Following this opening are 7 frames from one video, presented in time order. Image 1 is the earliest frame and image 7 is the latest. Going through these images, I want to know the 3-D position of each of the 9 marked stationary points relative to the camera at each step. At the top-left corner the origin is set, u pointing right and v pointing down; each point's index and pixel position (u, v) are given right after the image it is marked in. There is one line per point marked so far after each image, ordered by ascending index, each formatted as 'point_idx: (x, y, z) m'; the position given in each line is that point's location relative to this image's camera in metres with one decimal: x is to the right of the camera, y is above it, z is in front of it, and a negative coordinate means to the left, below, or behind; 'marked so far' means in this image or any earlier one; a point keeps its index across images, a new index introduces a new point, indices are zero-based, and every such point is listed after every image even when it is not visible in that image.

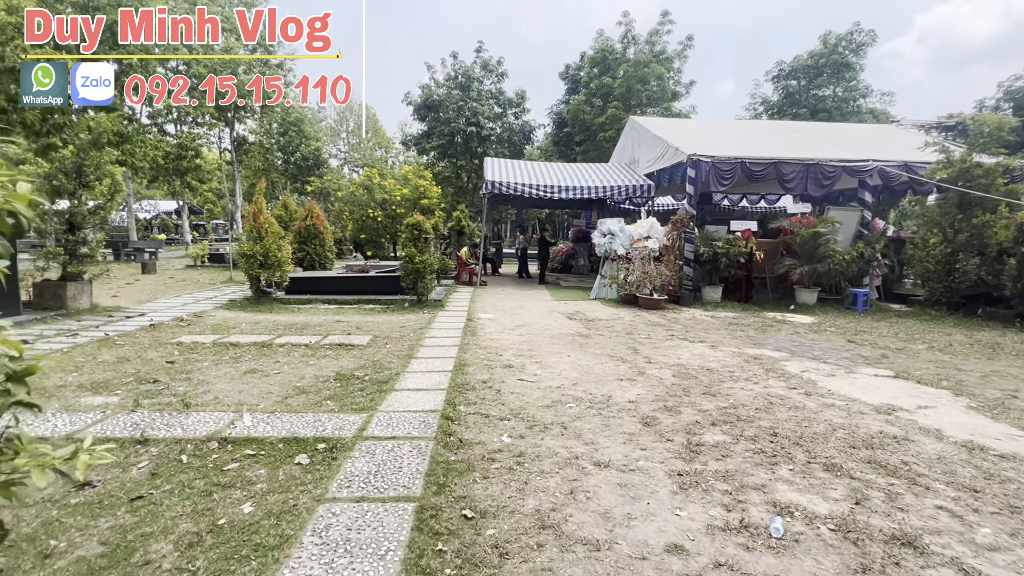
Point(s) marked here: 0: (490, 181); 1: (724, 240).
0: (-0.5, +2.2, +10.5) m
1: (+3.6, +0.8, +8.6) m
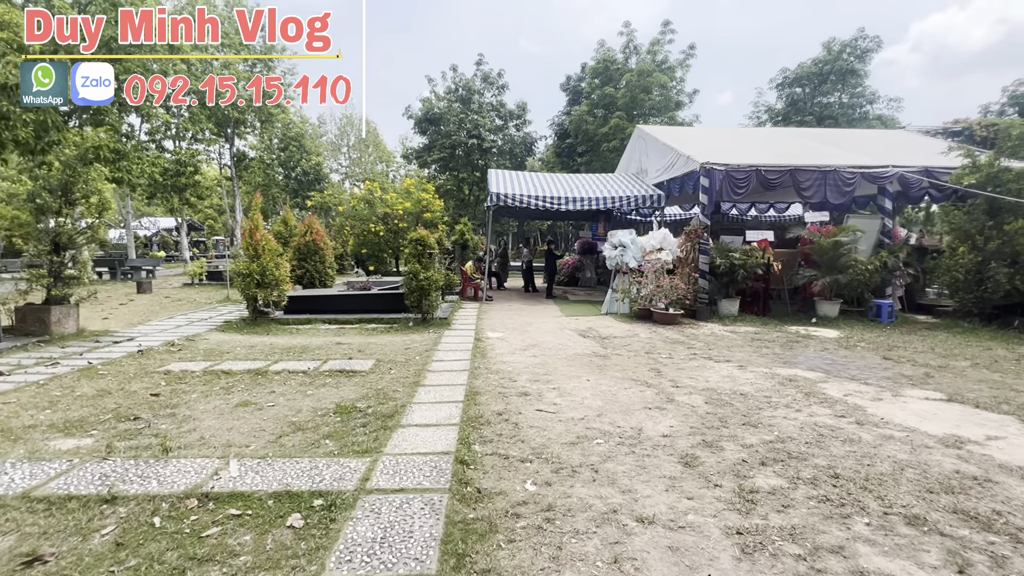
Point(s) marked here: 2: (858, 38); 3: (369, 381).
0: (-0.4, +1.9, +10.2) m
1: (+3.8, +0.6, +8.3) m
2: (+12.8, +9.2, +18.6) m
3: (-1.2, -0.8, +4.4) m
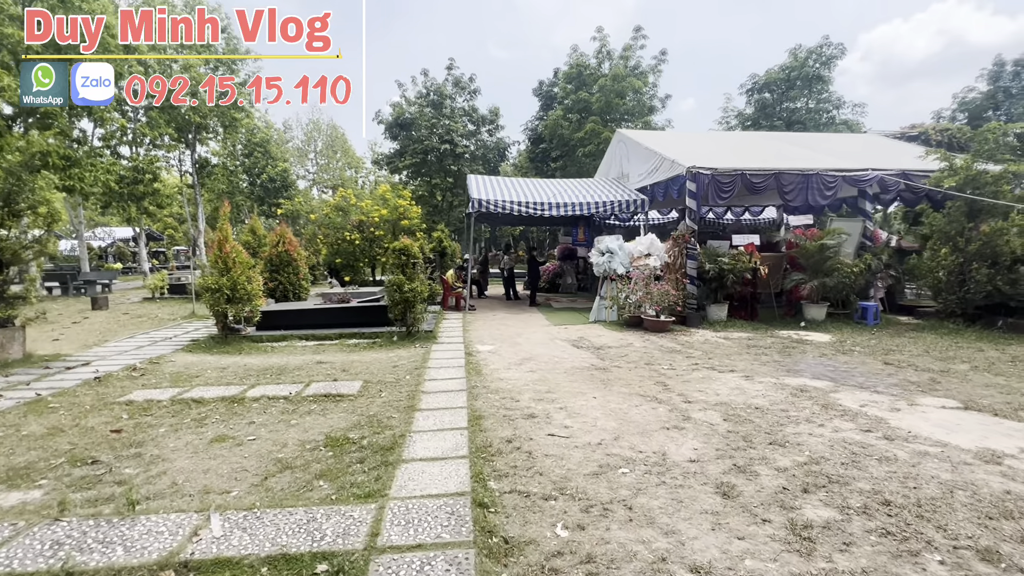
0: (-0.7, +1.7, +9.9) m
1: (+3.5, +0.5, +8.2) m
2: (+11.8, +9.2, +19.1) m
3: (-1.2, -0.9, +4.0) m
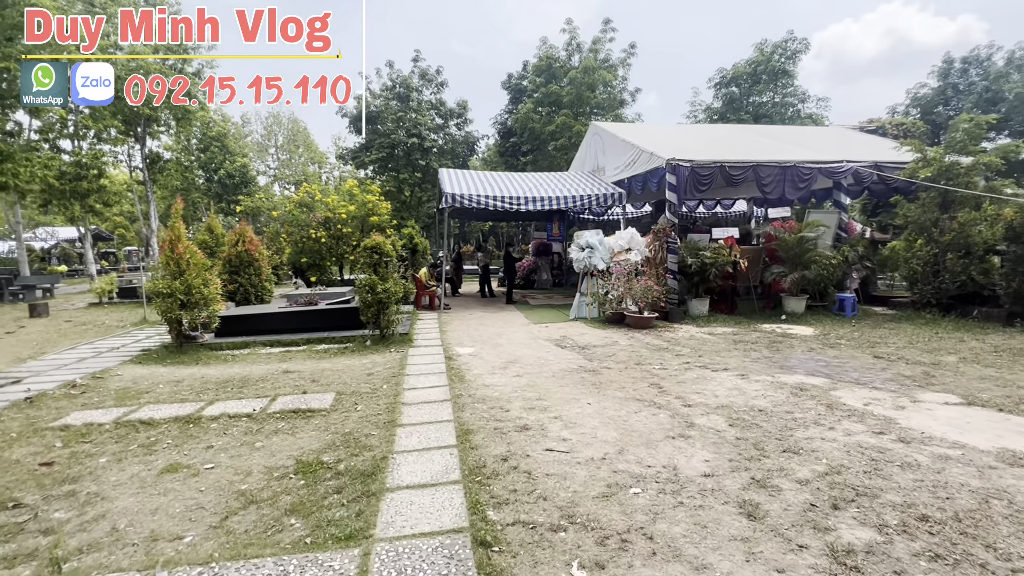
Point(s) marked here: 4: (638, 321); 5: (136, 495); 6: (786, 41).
0: (-1.2, +1.8, +9.5) m
1: (+3.2, +0.6, +8.1) m
2: (+10.6, +9.5, +19.4) m
3: (-1.3, -1.0, +3.6) m
4: (+1.8, -0.5, +7.4) m
5: (-2.0, -1.1, +2.7) m
6: (+10.6, +9.6, +19.5) m
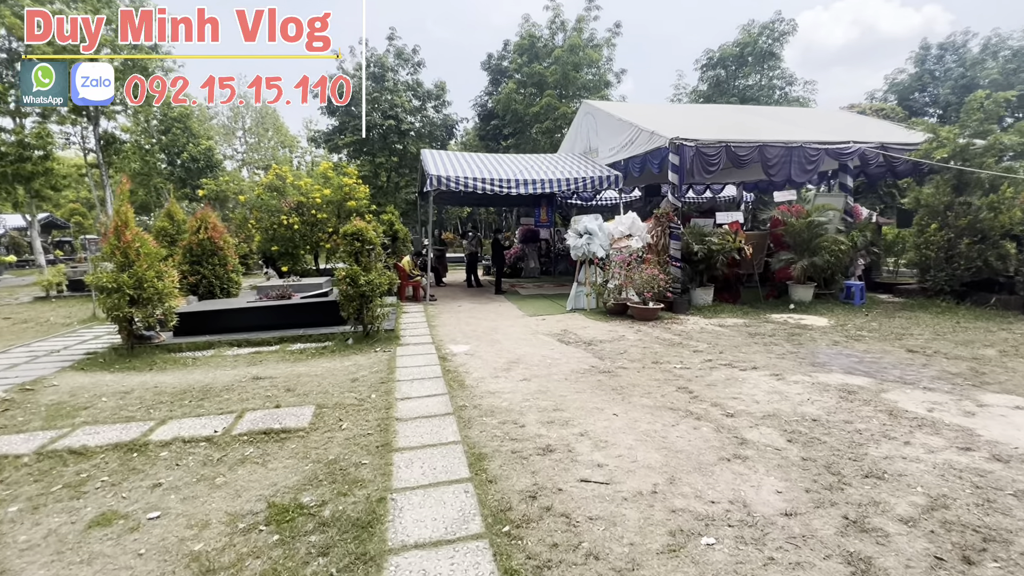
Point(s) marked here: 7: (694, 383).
0: (-1.4, +1.9, +8.8) m
1: (+3.1, +0.8, +7.6) m
2: (+9.9, +10.1, +19.0) m
3: (-1.2, -0.9, +3.0) m
4: (+1.8, -0.3, +6.9) m
5: (-1.8, -1.1, +2.0) m
6: (+9.9, +10.1, +19.1) m
7: (+1.5, -0.8, +4.1) m
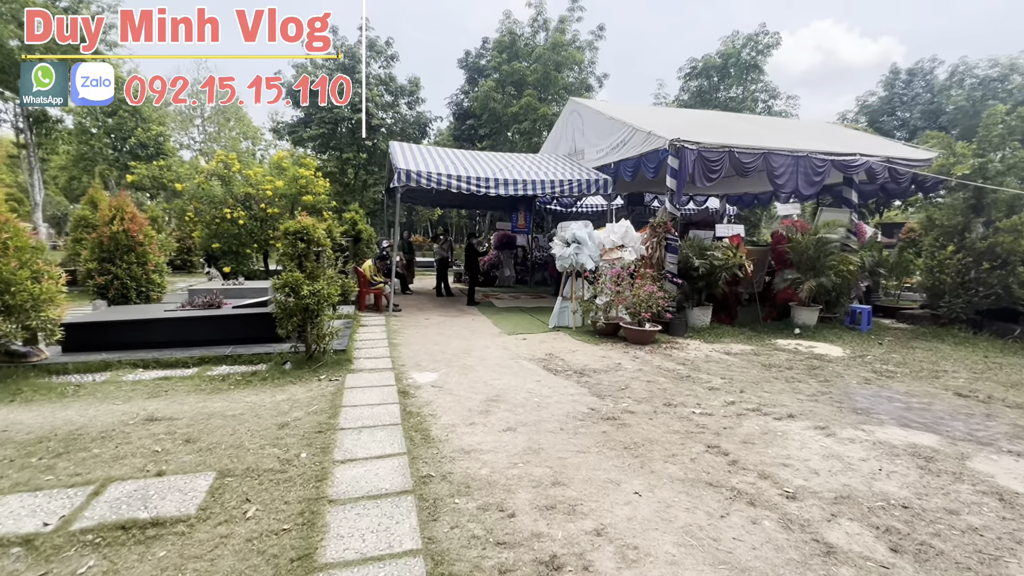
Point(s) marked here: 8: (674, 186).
0: (-1.7, +1.8, +7.7) m
1: (+2.8, +0.5, +6.8) m
2: (+9.2, +9.5, +18.8) m
3: (-1.2, -1.0, +1.9) m
4: (+1.5, -0.6, +6.0) m
5: (-1.8, -1.2, +0.9) m
6: (+9.2, +9.5, +18.9) m
7: (+1.3, -1.0, +3.2) m
8: (+2.2, +1.4, +6.9) m
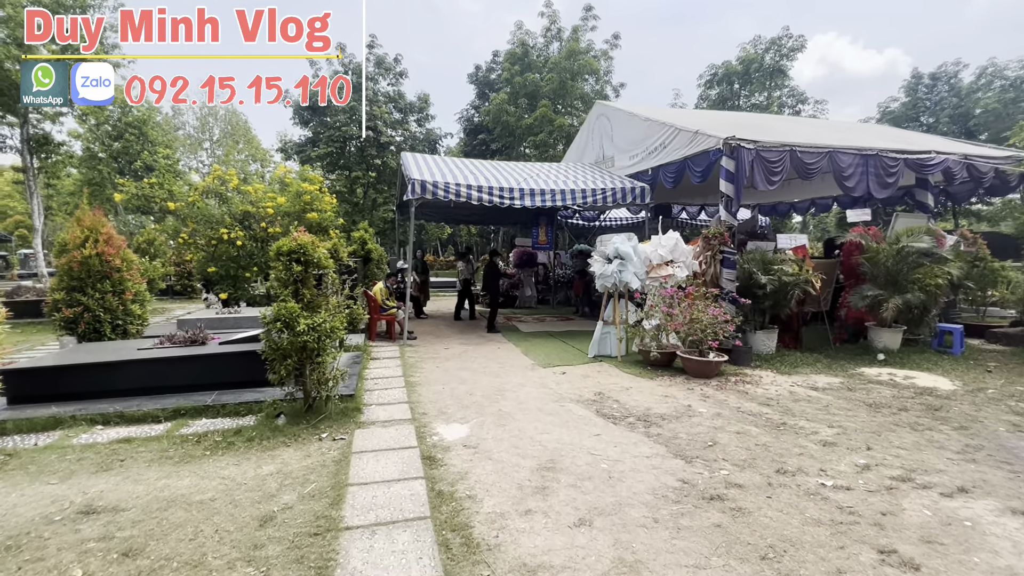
0: (-1.3, +1.4, +6.9) m
1: (+3.1, +0.3, +5.9) m
2: (+9.6, +8.9, +18.0) m
3: (-0.9, -1.2, +1.0) m
4: (+1.9, -0.8, +5.0) m
5: (-1.5, -1.3, 0.0) m
6: (+9.6, +8.9, +18.1) m
7: (+1.7, -1.1, +2.2) m
8: (+2.6, +1.1, +6.0) m
